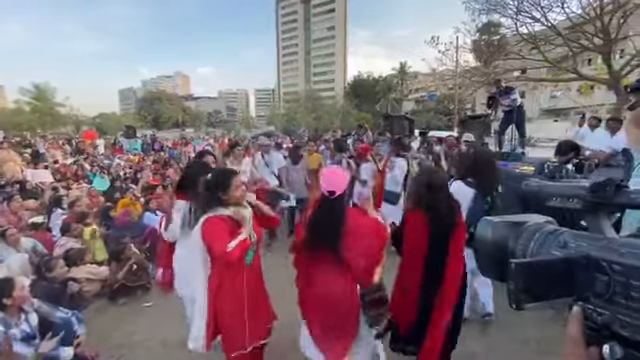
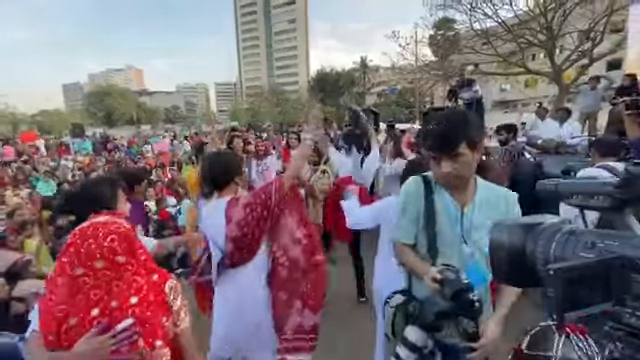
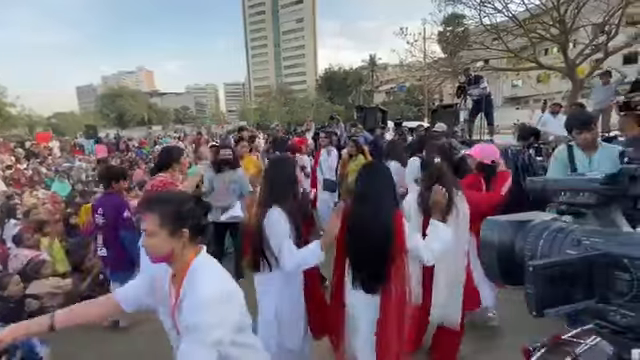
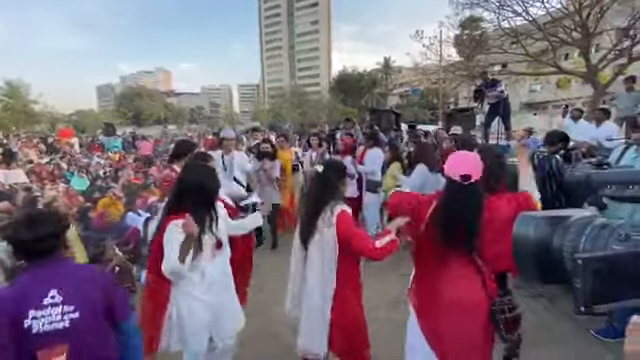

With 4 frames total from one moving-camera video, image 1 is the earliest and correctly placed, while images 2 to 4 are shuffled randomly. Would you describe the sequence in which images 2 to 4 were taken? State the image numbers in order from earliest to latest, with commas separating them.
4, 3, 2
